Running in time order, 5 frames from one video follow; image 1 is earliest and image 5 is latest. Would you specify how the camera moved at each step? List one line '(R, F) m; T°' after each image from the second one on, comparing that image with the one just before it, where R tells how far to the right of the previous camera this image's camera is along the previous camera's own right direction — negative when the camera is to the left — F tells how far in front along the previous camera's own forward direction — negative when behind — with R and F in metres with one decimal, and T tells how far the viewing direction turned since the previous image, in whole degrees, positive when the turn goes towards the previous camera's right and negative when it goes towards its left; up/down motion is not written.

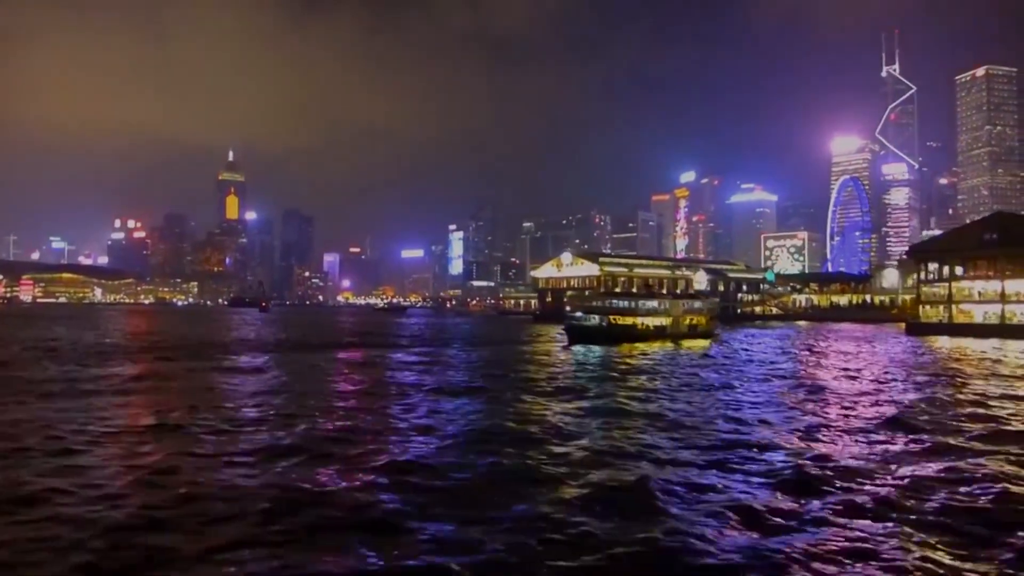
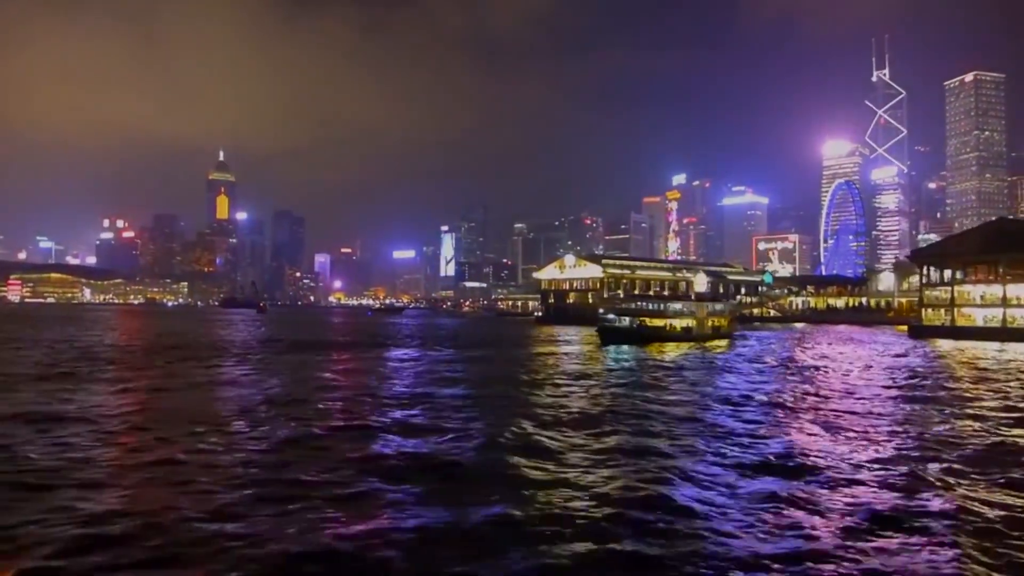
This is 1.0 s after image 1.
(-1.1, -0.6) m; +1°
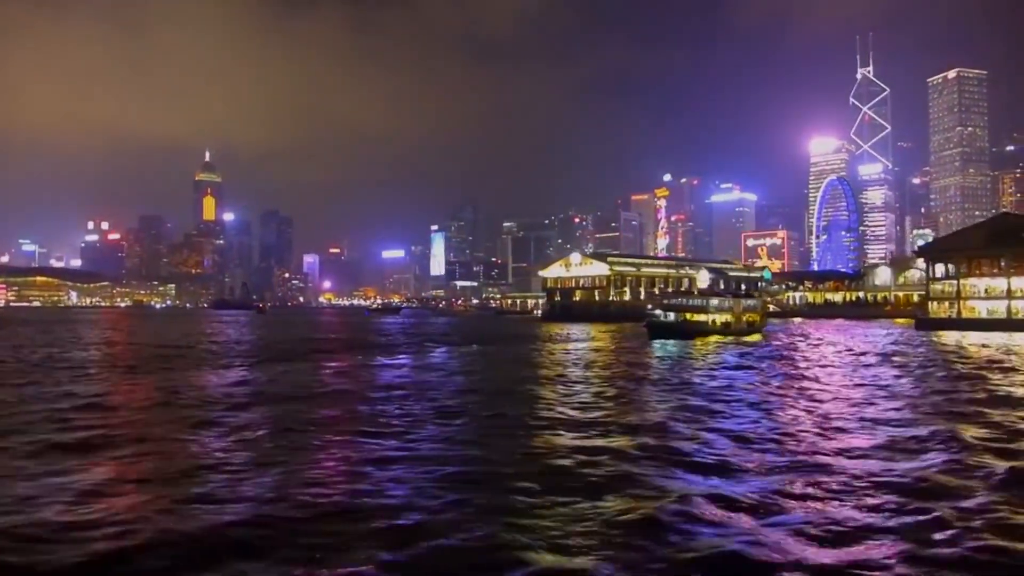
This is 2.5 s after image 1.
(-1.7, -1.1) m; +1°
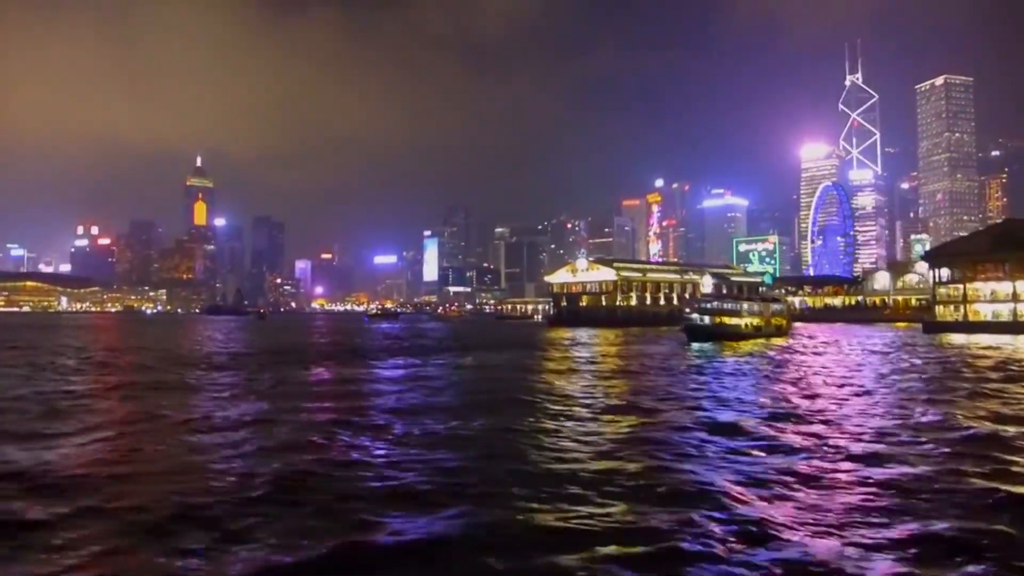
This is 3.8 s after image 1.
(-1.5, -0.9) m; +1°
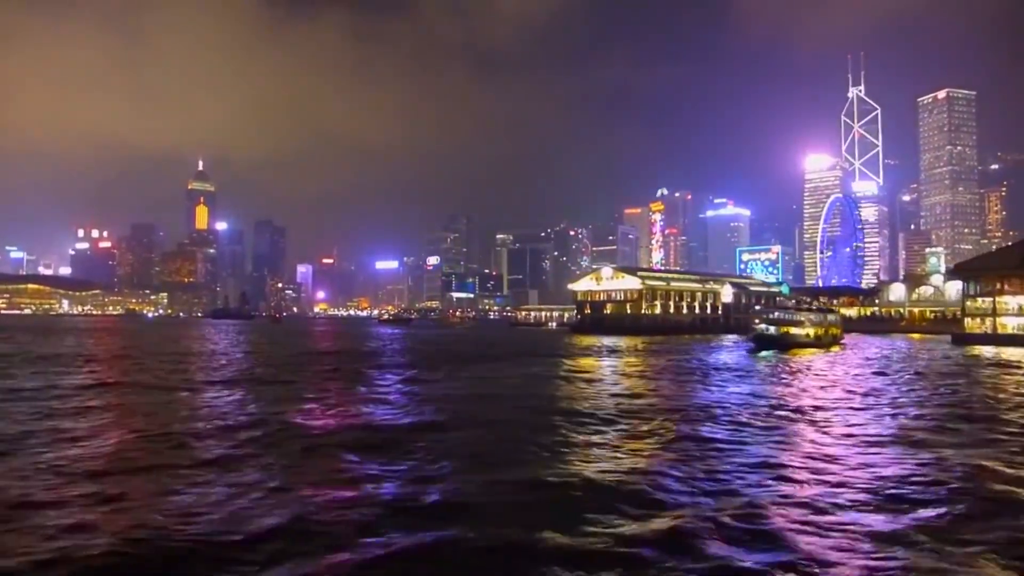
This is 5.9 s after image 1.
(-2.3, -1.1) m; 0°
